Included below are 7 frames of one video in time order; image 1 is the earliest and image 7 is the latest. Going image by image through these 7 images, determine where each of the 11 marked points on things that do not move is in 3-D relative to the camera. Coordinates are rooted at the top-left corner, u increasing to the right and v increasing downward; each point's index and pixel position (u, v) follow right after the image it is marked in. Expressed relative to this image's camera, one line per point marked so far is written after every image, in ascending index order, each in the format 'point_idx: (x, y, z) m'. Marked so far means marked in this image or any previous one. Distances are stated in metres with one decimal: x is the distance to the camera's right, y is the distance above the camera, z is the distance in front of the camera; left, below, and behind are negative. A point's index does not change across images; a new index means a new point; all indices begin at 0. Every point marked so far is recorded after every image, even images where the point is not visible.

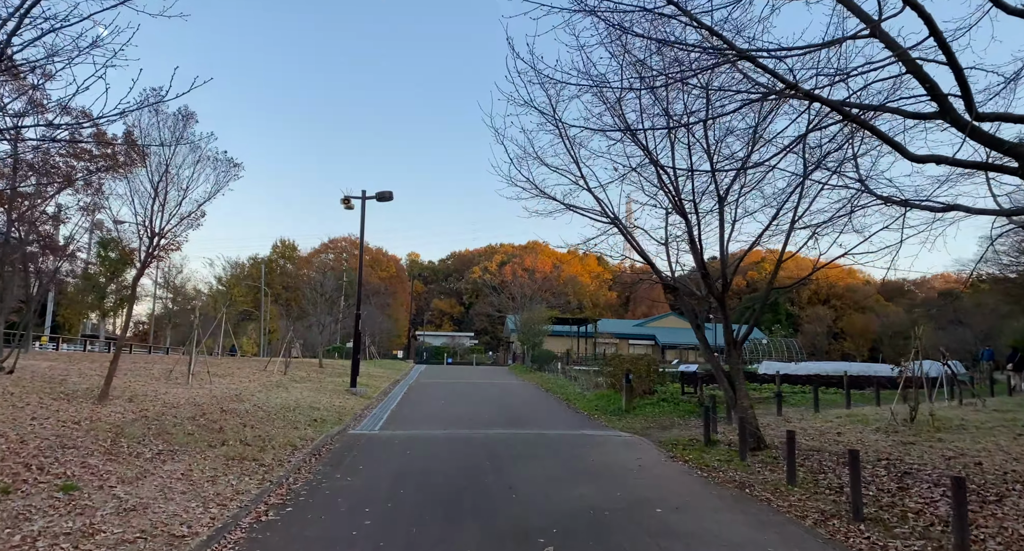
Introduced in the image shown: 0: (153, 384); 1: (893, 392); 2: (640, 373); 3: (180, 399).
0: (-7.0, -2.1, +13.5) m
1: (+9.4, -2.9, +16.9) m
2: (+3.1, -2.4, +16.6) m
3: (-5.8, -2.1, +11.9) m
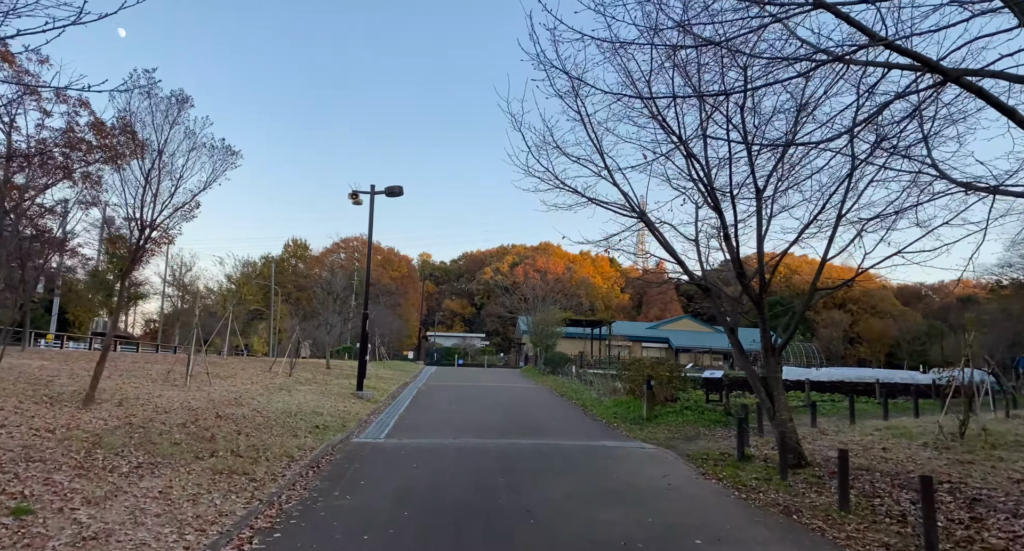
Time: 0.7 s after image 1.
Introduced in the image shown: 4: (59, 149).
0: (-6.7, -2.1, +12.7) m
1: (+9.7, -2.9, +15.9) m
2: (+3.5, -2.4, +15.7) m
3: (-5.5, -2.1, +11.2) m
4: (-9.2, +2.6, +14.0) m
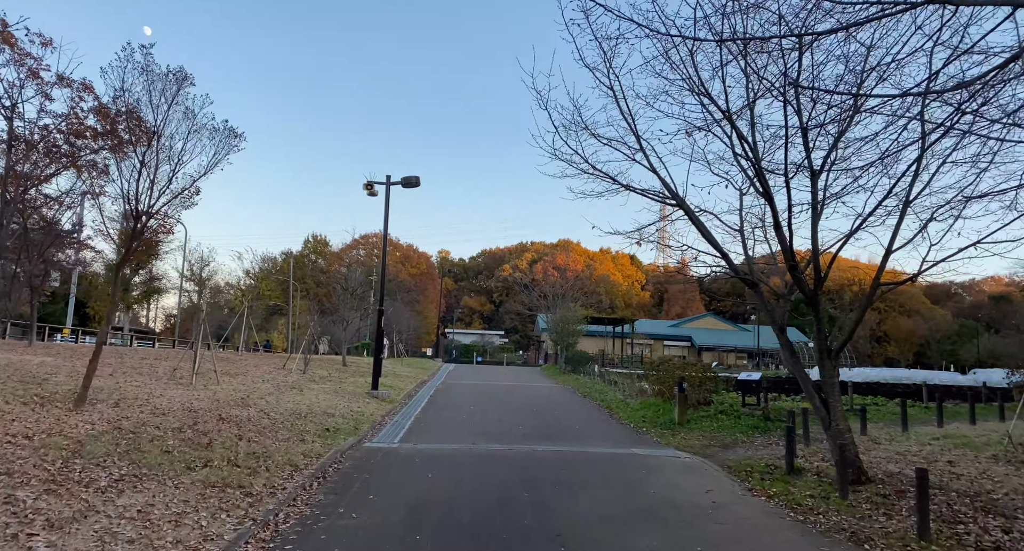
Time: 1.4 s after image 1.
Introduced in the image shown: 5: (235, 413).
0: (-6.3, -1.9, +12.1) m
1: (+10.2, -2.8, +14.8) m
2: (+3.9, -2.3, +14.7) m
3: (-5.2, -2.0, +10.5) m
4: (-8.7, +2.7, +13.4) m
5: (-4.4, -2.2, +10.8) m
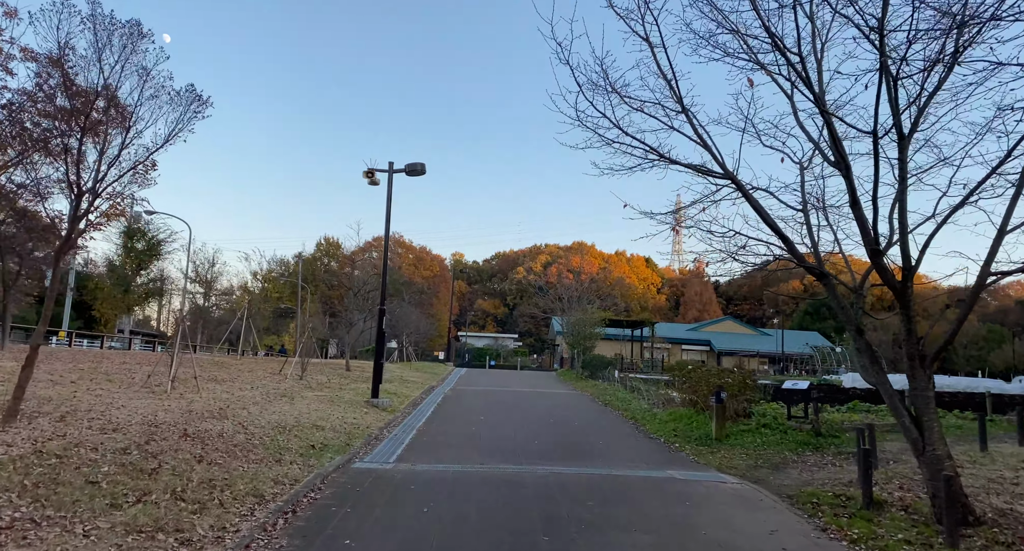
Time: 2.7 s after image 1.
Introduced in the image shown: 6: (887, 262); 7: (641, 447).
0: (-6.1, -1.8, +10.6) m
1: (+10.4, -2.7, +13.0) m
2: (+4.2, -2.2, +13.1) m
3: (-5.0, -1.9, +9.0) m
4: (-8.5, +2.8, +12.0) m
5: (-4.2, -2.1, +9.3) m
6: (+3.7, +0.1, +6.9) m
7: (+2.2, -2.9, +11.5) m
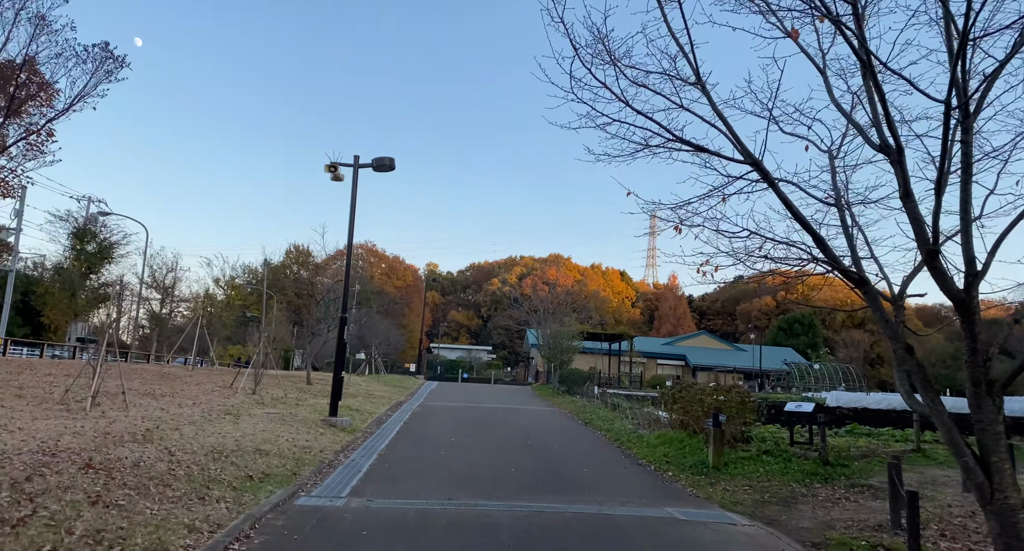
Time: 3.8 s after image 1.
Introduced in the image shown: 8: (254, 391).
0: (-6.5, -1.8, +9.0) m
1: (+10.0, -3.0, +12.0) m
2: (+3.8, -2.4, +11.8) m
3: (-5.2, -1.8, +7.4) m
4: (-8.8, +2.8, +10.4) m
5: (-4.5, -2.0, +7.8) m
6: (+3.6, +0.1, +5.7) m
7: (+1.8, -3.0, +10.2) m
8: (-6.2, -2.8, +16.6) m
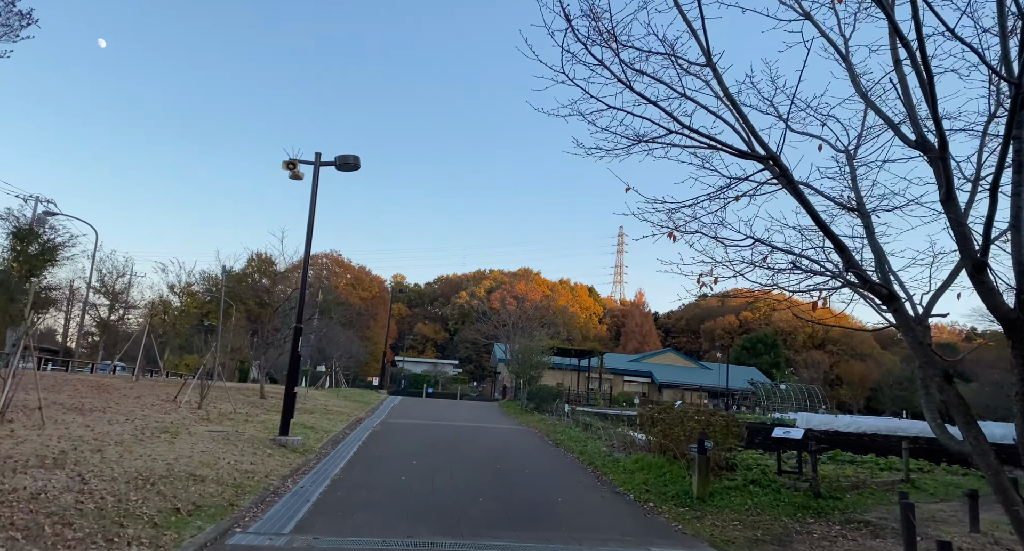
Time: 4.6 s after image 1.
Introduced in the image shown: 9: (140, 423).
0: (-6.8, -1.7, +7.7) m
1: (+9.4, -3.4, +11.5) m
2: (+3.3, -2.6, +11.0) m
3: (-5.5, -1.8, +6.2) m
4: (-9.1, +2.9, +9.1) m
5: (-4.8, -2.0, +6.6) m
6: (+3.4, 0.0, +4.9) m
7: (+1.3, -3.1, +9.3) m
8: (-6.9, -2.9, +15.3) m
9: (-6.3, -2.5, +11.7) m
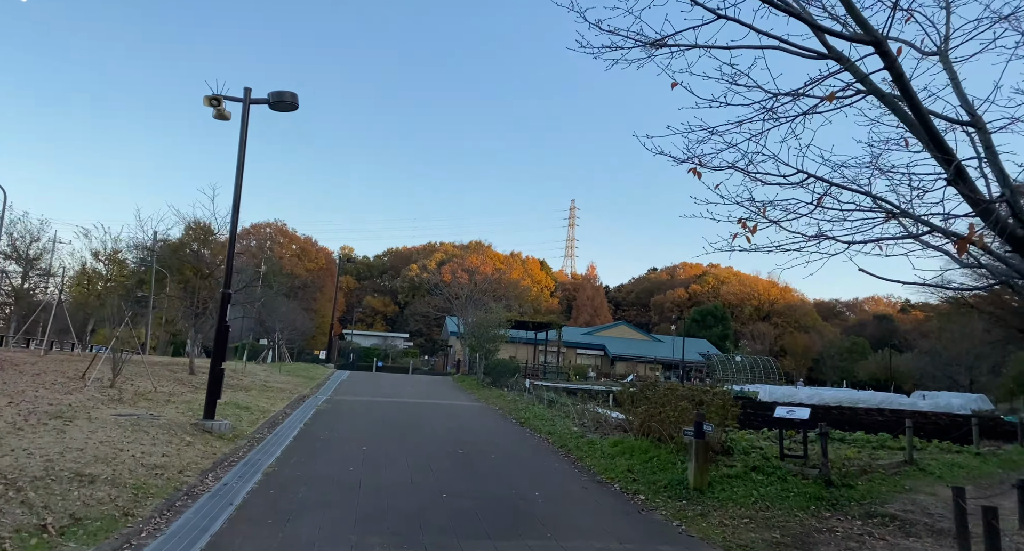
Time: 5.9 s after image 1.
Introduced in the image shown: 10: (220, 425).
0: (-7.0, -1.2, +5.7) m
1: (+8.9, -2.8, +10.6) m
2: (+2.8, -2.0, +9.7) m
3: (-5.6, -1.3, +4.3) m
4: (-9.4, +3.5, +6.7) m
5: (-4.9, -1.5, +4.7) m
6: (+3.4, +0.3, +3.5) m
7: (+1.0, -2.6, +7.8) m
8: (-7.7, -2.1, +13.3) m
9: (-6.7, -1.8, +9.7) m
10: (-4.7, -2.4, +11.1) m
